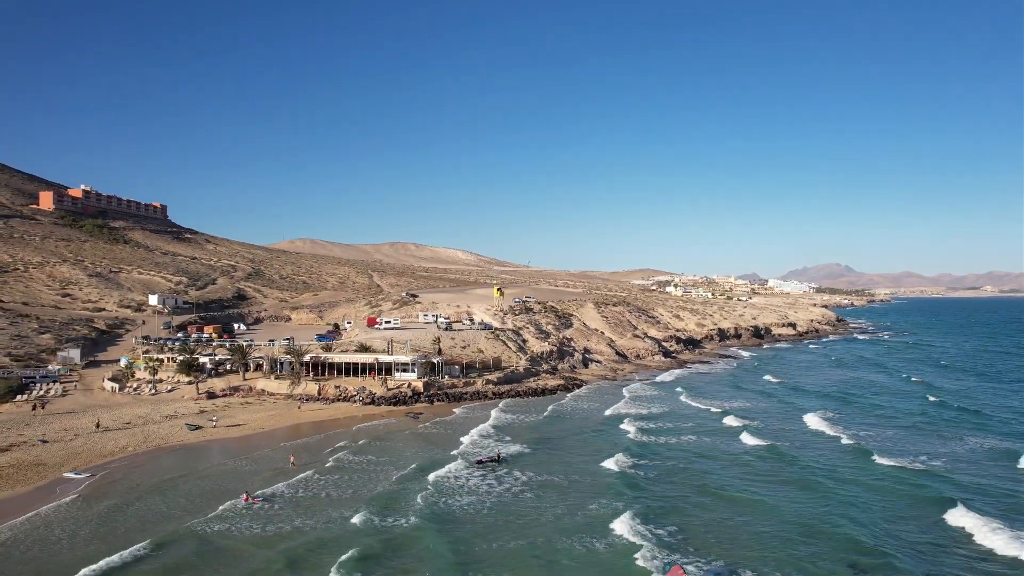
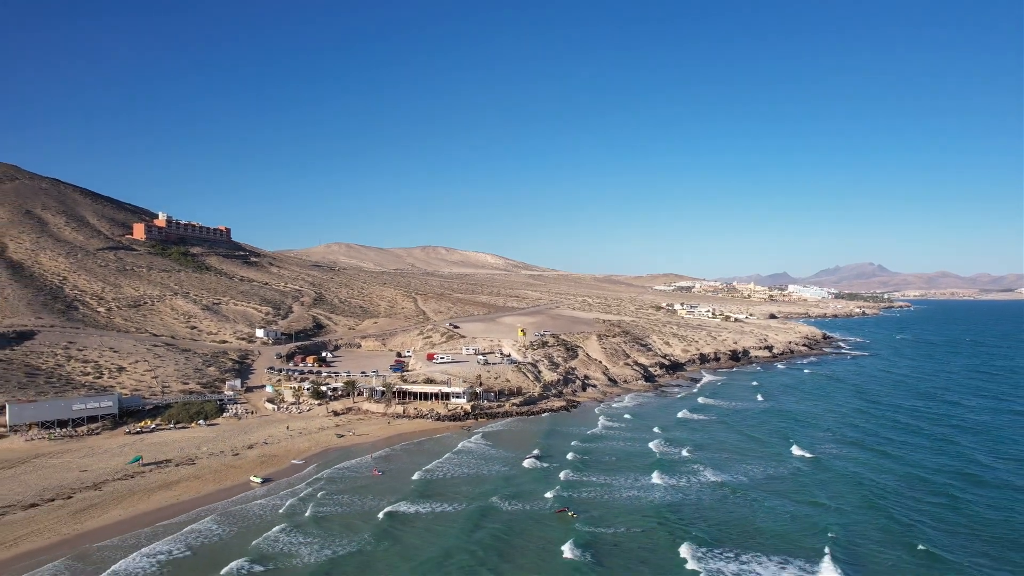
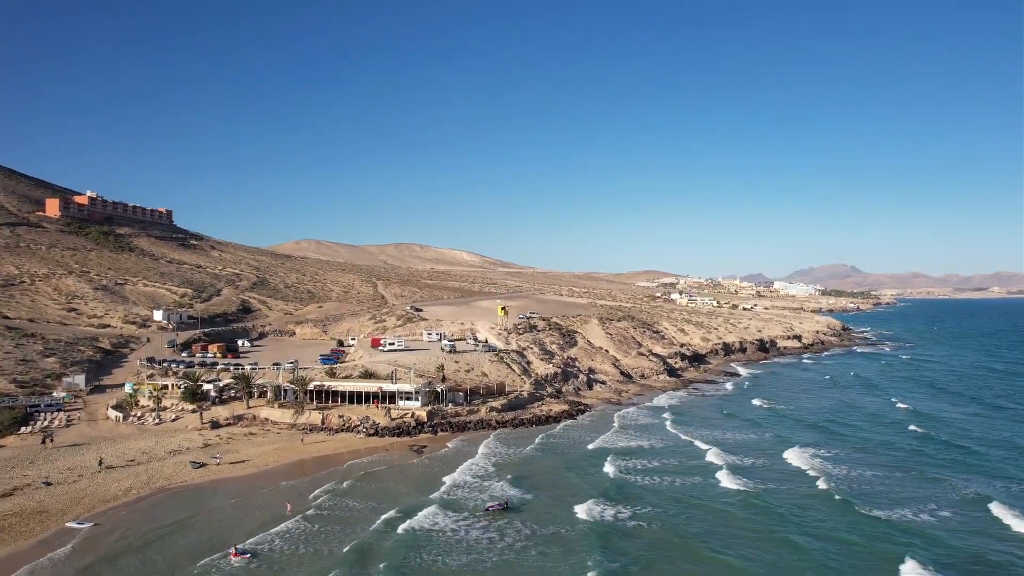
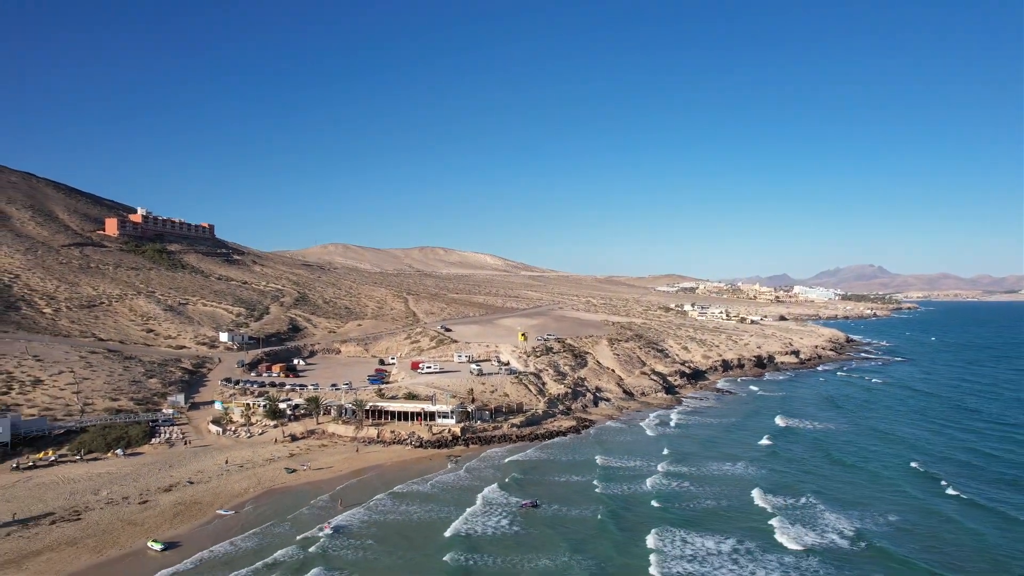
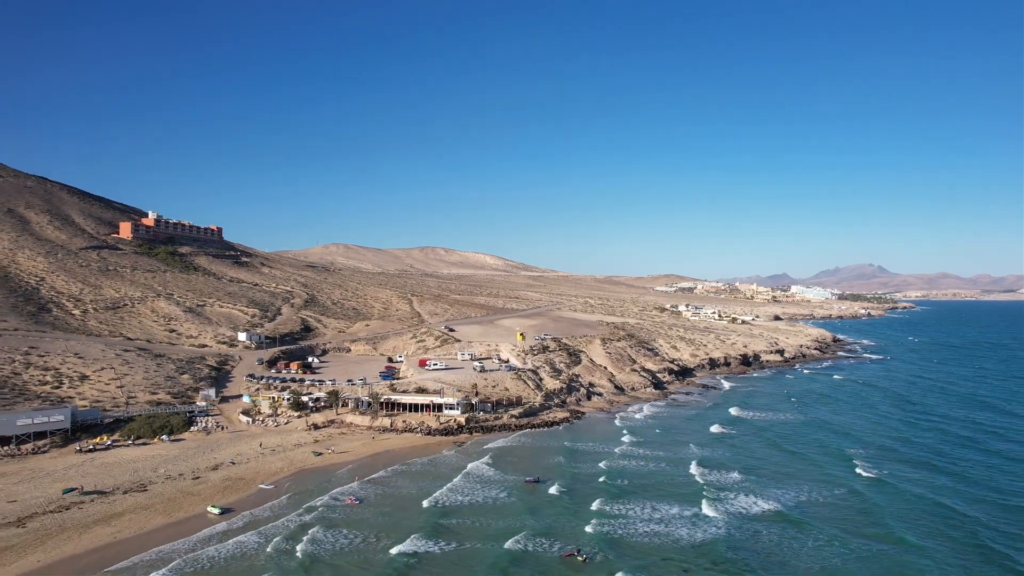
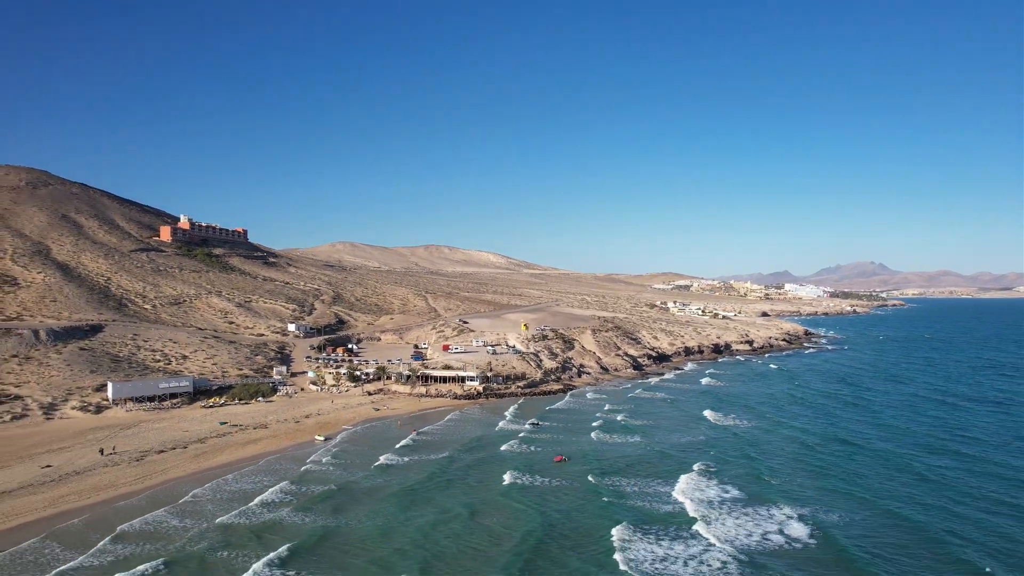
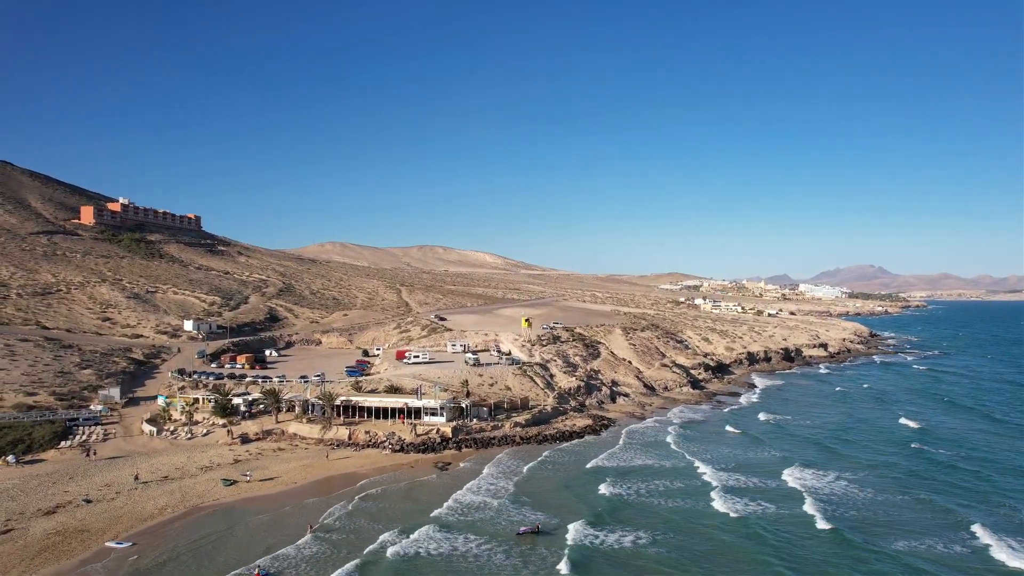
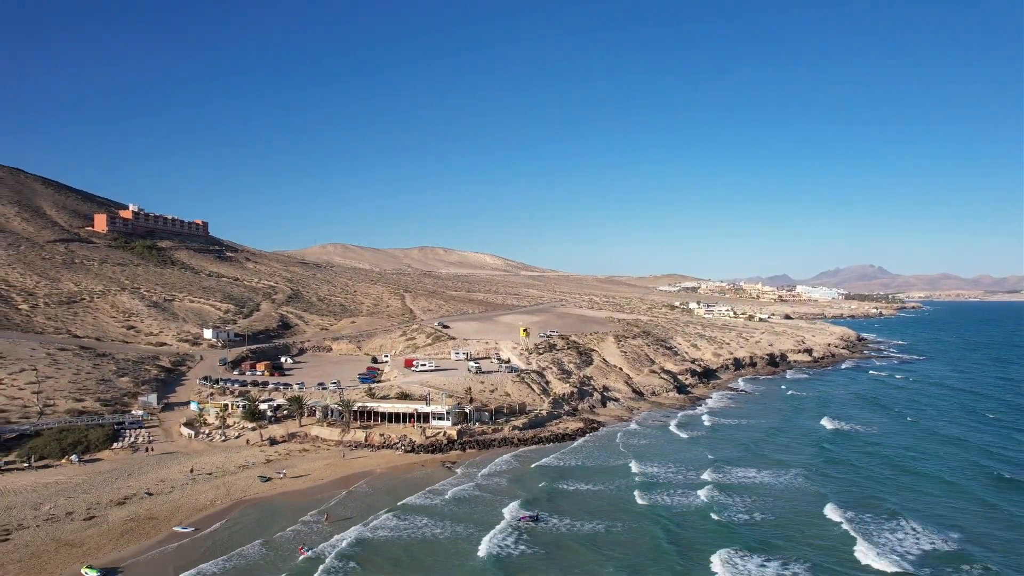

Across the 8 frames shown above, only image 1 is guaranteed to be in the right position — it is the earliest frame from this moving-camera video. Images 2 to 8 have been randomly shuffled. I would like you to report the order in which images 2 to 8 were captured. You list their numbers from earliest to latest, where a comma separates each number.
3, 7, 8, 4, 5, 2, 6
